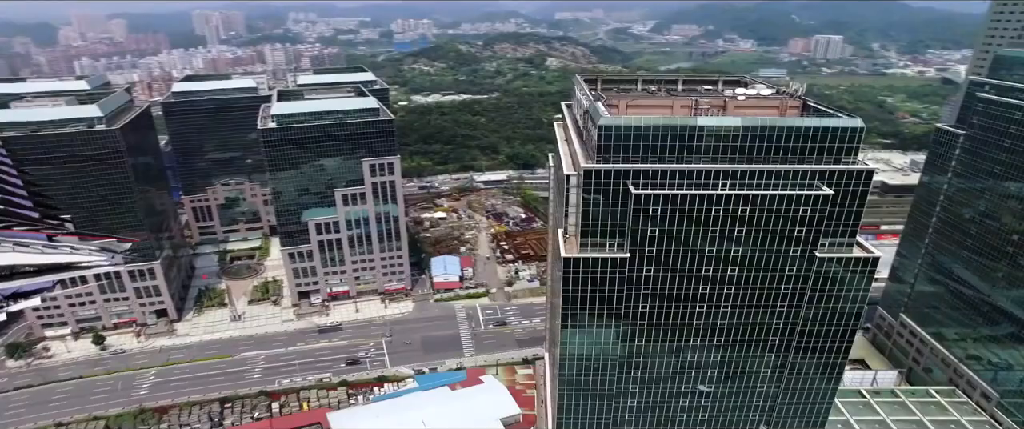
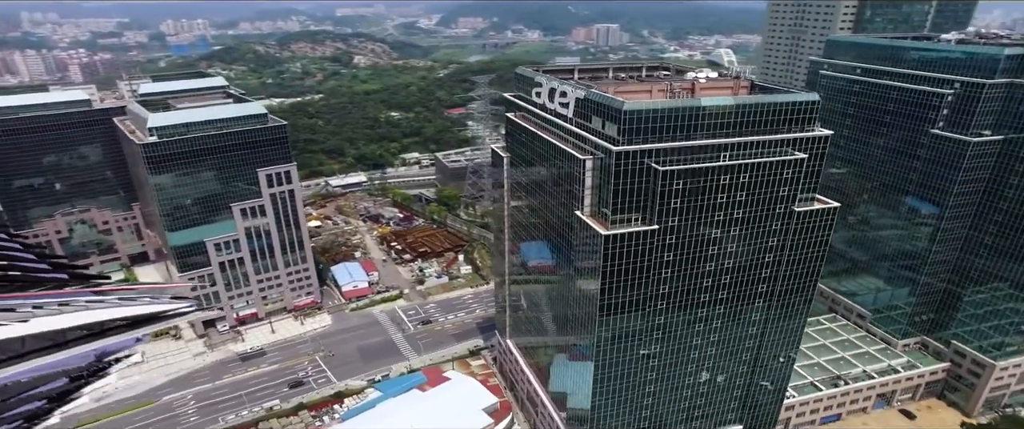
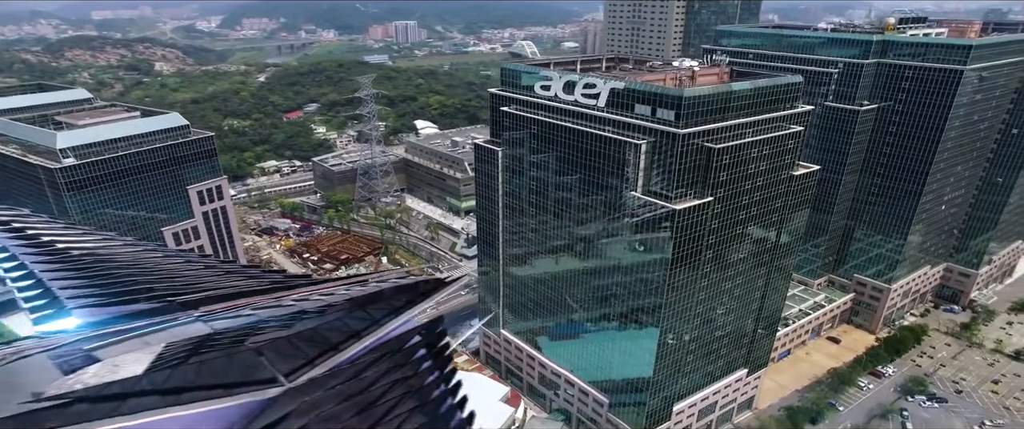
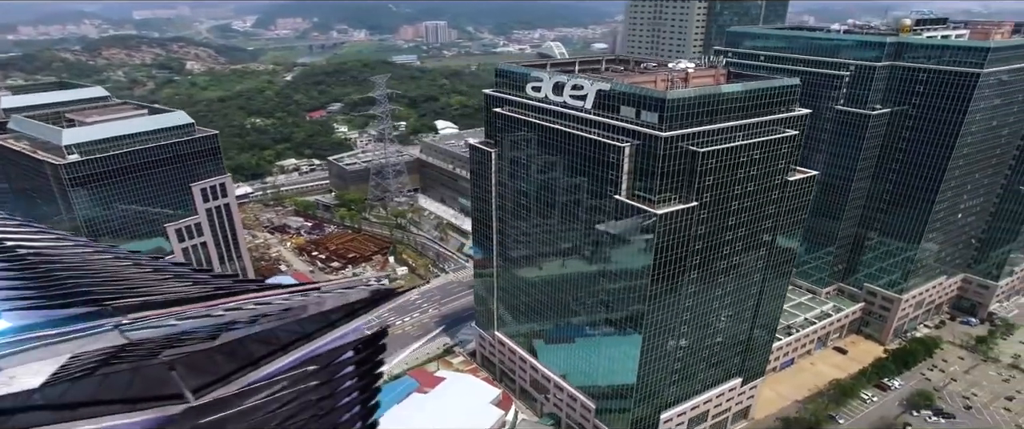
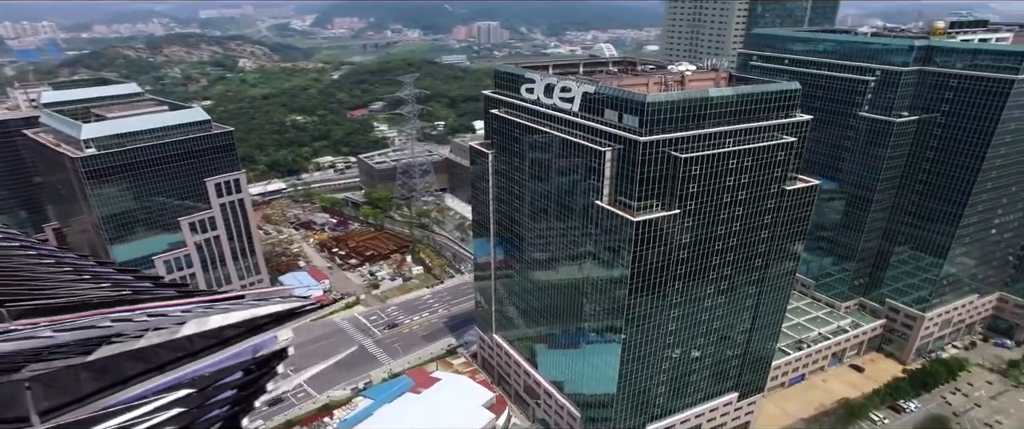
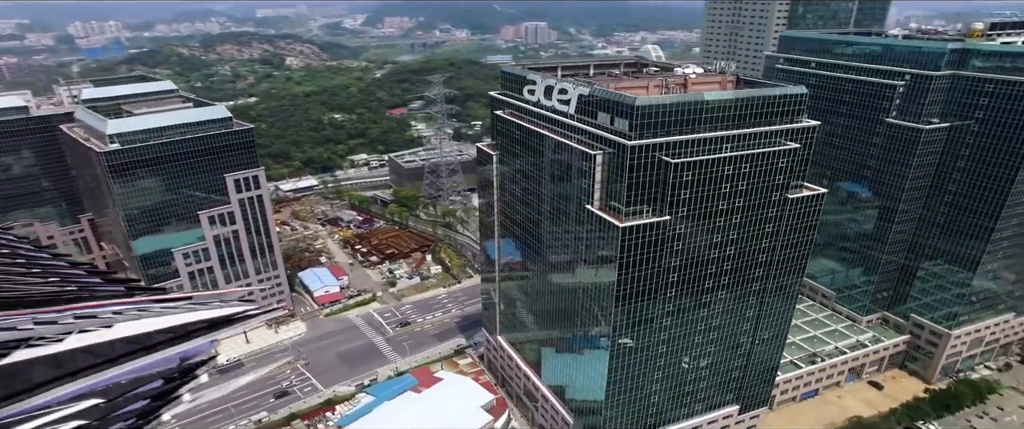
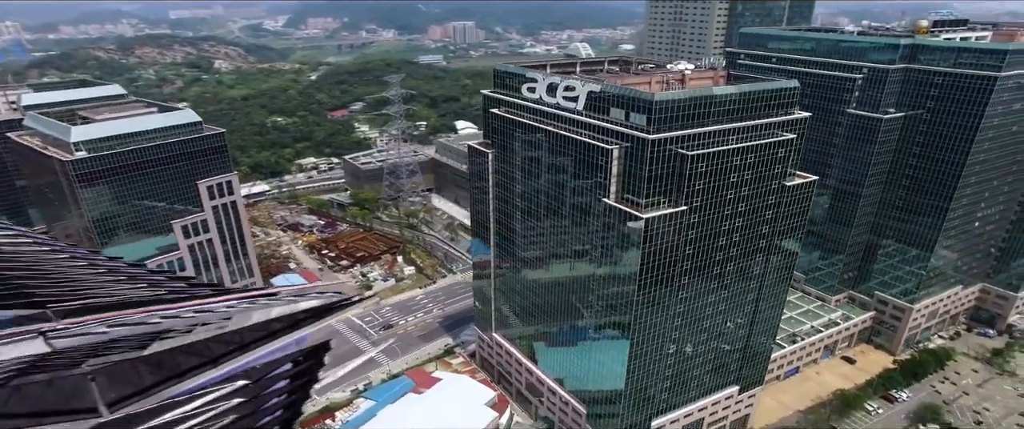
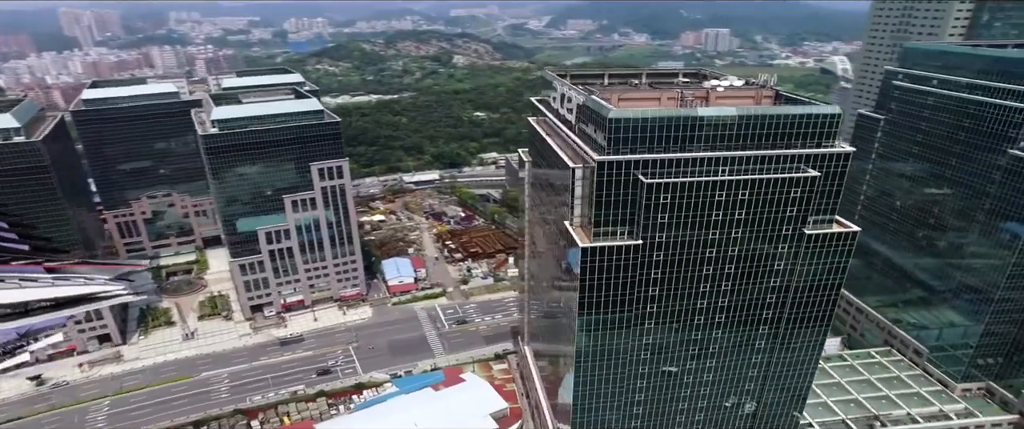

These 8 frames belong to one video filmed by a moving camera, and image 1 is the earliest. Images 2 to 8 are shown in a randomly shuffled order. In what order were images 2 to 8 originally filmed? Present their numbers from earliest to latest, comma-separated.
8, 2, 6, 5, 7, 4, 3
